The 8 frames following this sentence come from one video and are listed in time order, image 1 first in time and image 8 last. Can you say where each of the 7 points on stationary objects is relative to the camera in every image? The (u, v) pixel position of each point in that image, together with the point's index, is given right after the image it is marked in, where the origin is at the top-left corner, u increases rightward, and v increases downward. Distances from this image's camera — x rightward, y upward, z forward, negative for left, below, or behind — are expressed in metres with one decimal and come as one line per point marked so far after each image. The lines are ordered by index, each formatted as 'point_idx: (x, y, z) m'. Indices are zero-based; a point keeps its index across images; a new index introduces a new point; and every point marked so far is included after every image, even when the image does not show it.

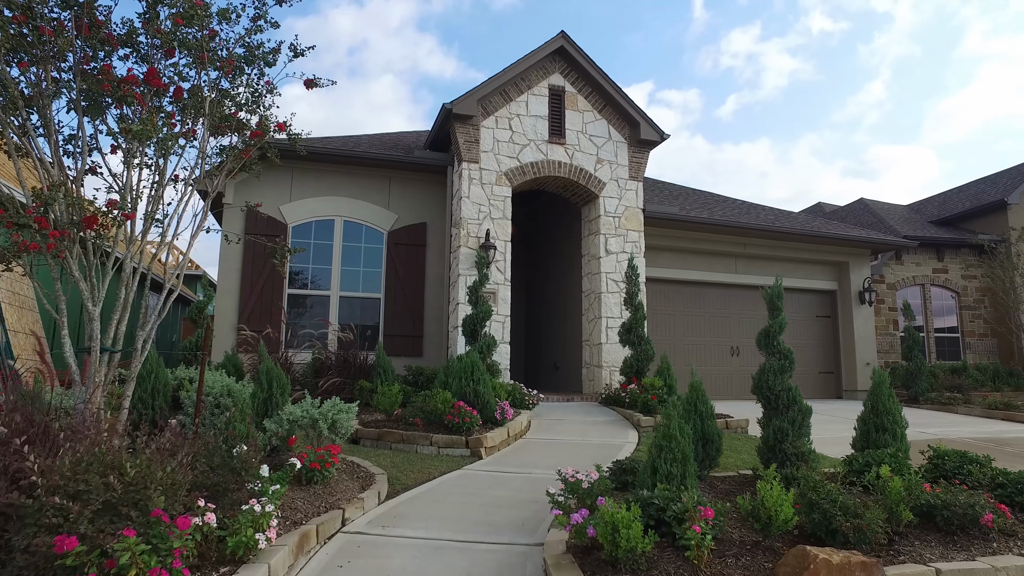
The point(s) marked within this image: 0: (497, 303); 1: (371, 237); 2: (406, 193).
0: (-0.2, -0.2, +9.6) m
1: (-2.3, +0.8, +10.7) m
2: (-1.8, +1.6, +11.0) m
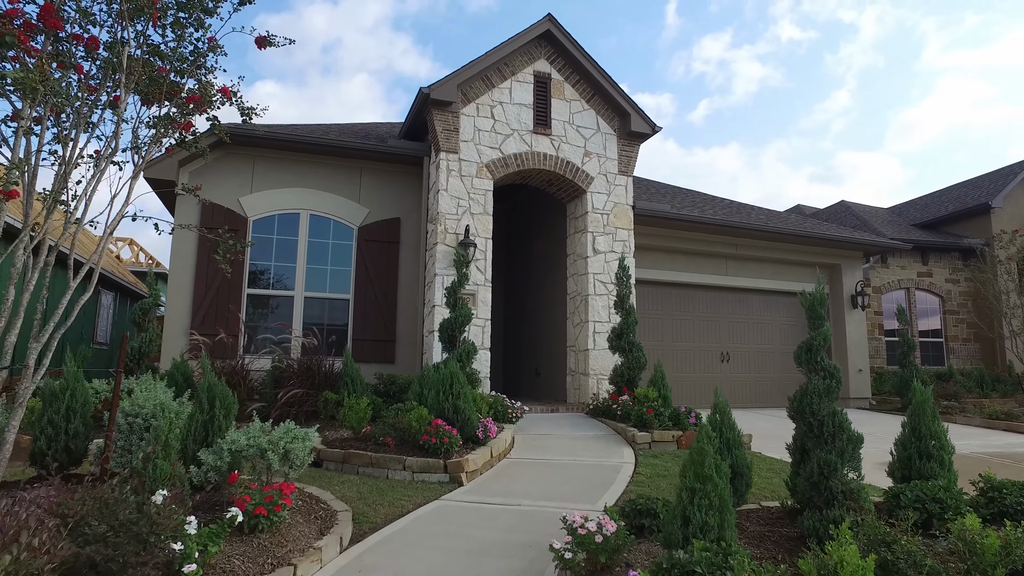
0: (-0.5, -0.2, +8.9) m
1: (-2.6, +0.8, +9.8) m
2: (-2.1, +1.6, +10.1) m
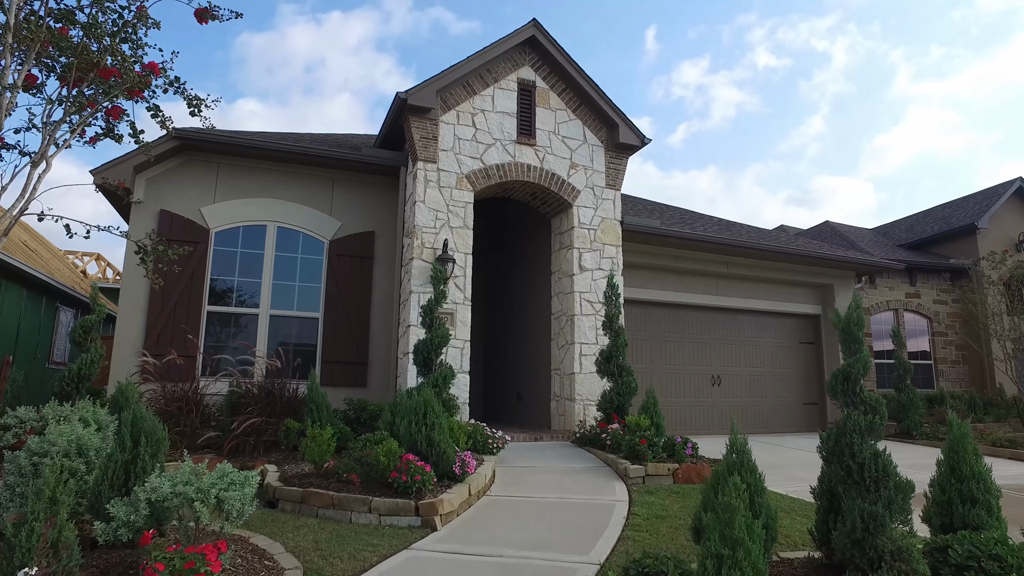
0: (-0.7, -0.5, +8.2) m
1: (-2.8, +0.6, +9.2) m
2: (-2.3, +1.3, +9.5) m
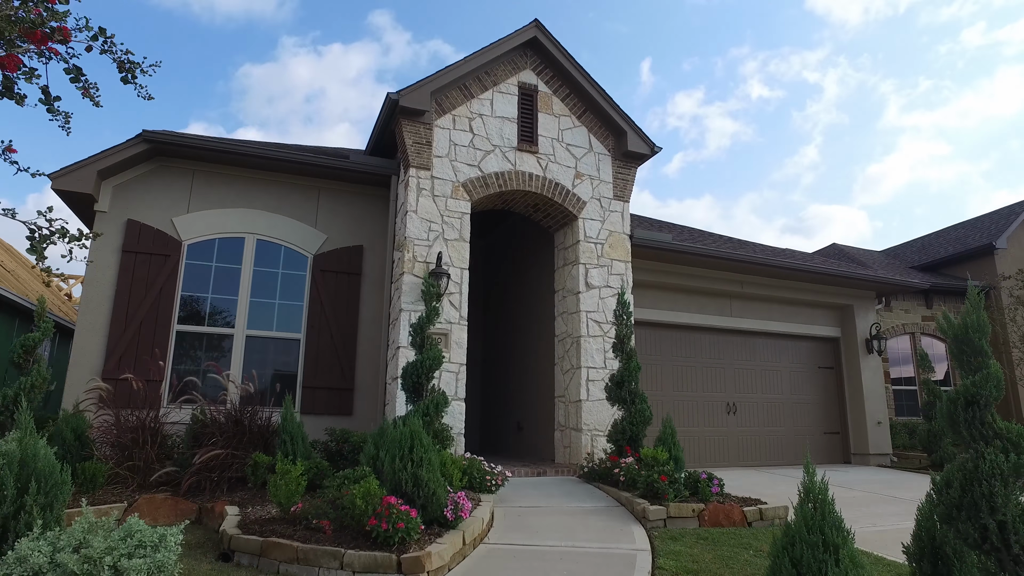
0: (-0.7, -0.7, +7.5) m
1: (-2.8, +0.3, +8.4) m
2: (-2.3, +1.0, +8.8) m
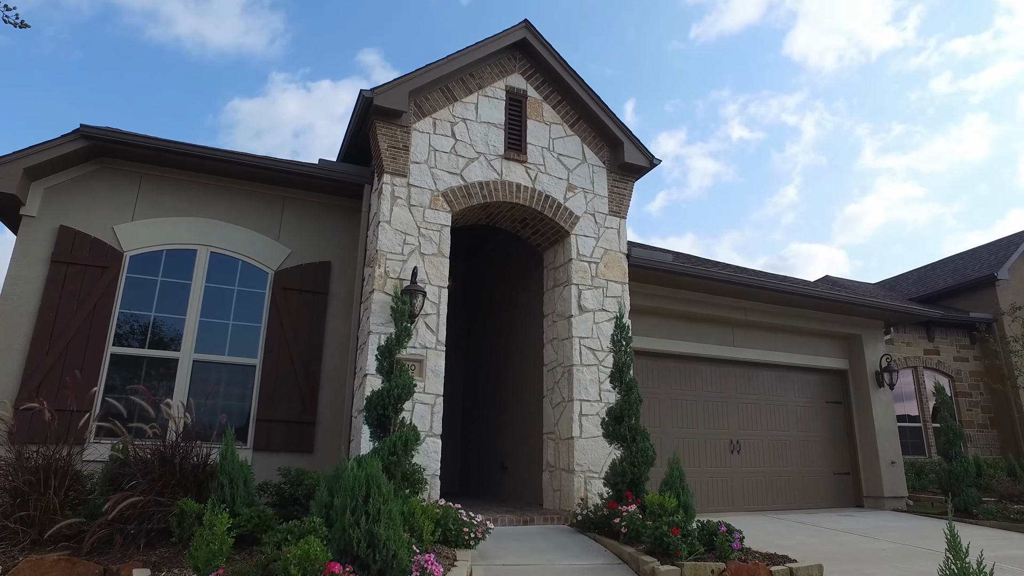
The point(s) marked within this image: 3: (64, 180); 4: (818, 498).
0: (-0.8, -0.9, +6.5) m
1: (-3.0, +0.1, +7.5) m
2: (-2.5, +0.8, +7.9) m
3: (-4.7, +1.1, +7.0) m
4: (+4.6, -3.2, +10.0) m
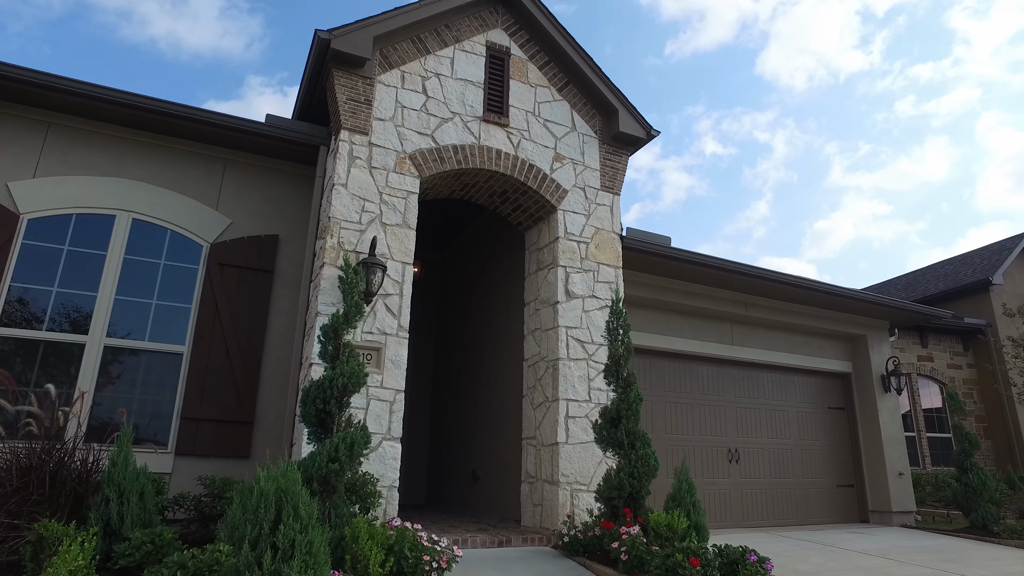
0: (-1.0, -0.7, +5.5) m
1: (-3.2, +0.4, +6.4) m
2: (-2.7, +1.0, +6.8) m
3: (-4.9, +1.4, +5.8) m
4: (+4.3, -3.1, +9.1) m
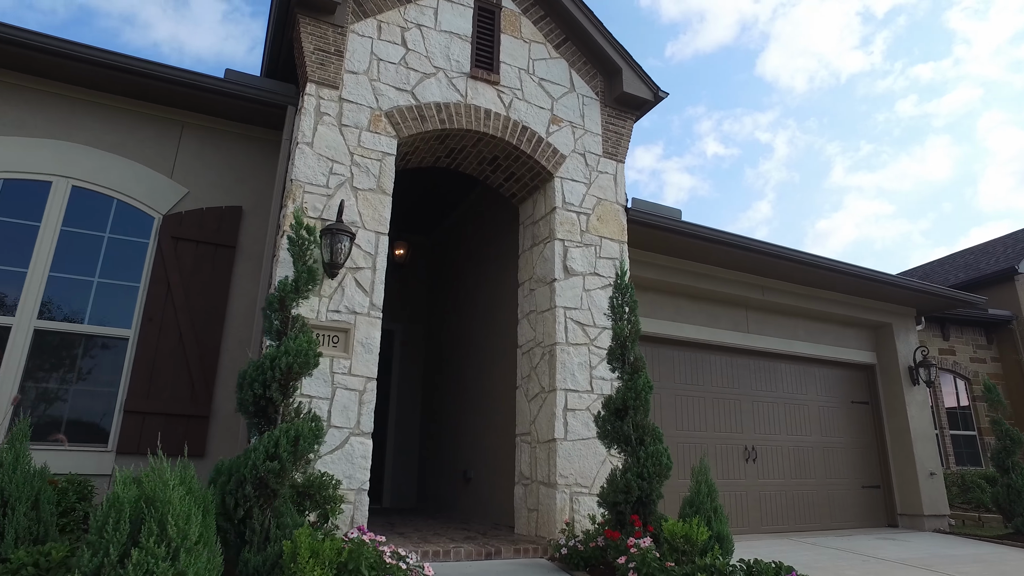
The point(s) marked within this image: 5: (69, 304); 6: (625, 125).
0: (-1.1, -0.5, +4.7) m
1: (-3.3, +0.5, +5.6) m
2: (-2.8, +1.2, +6.1) m
3: (-5.0, +1.6, +5.0) m
4: (+4.2, -2.9, +8.3) m
5: (-3.6, -0.1, +5.3) m
6: (+1.2, +1.7, +6.7) m
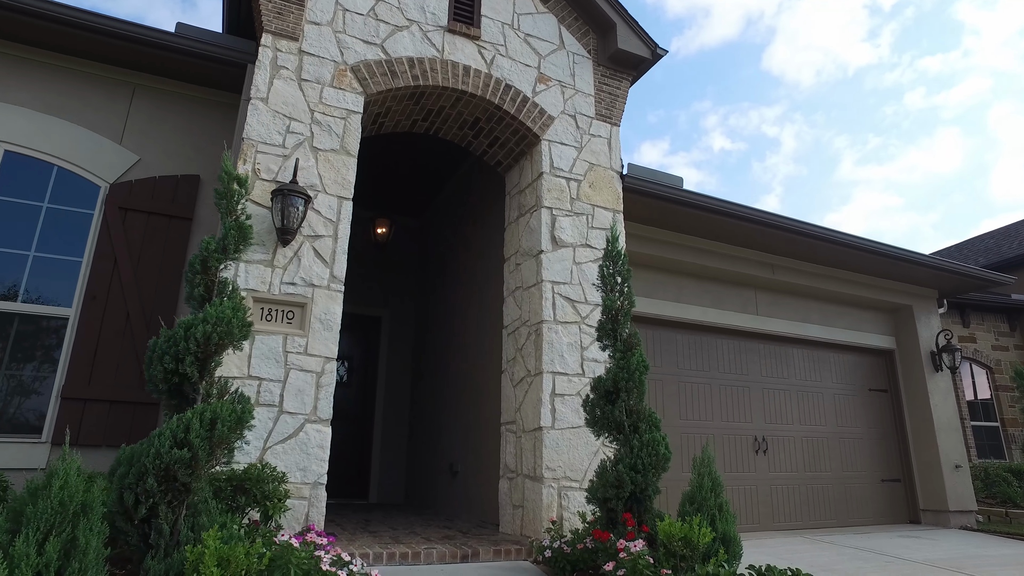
0: (-1.3, -0.3, +4.2) m
1: (-3.4, +0.7, +5.1) m
2: (-2.9, +1.4, +5.6) m
3: (-5.2, +1.8, +4.5) m
4: (+4.1, -2.6, +7.7) m
5: (-3.7, +0.1, +4.8) m
6: (+1.0, +1.9, +6.1) m
